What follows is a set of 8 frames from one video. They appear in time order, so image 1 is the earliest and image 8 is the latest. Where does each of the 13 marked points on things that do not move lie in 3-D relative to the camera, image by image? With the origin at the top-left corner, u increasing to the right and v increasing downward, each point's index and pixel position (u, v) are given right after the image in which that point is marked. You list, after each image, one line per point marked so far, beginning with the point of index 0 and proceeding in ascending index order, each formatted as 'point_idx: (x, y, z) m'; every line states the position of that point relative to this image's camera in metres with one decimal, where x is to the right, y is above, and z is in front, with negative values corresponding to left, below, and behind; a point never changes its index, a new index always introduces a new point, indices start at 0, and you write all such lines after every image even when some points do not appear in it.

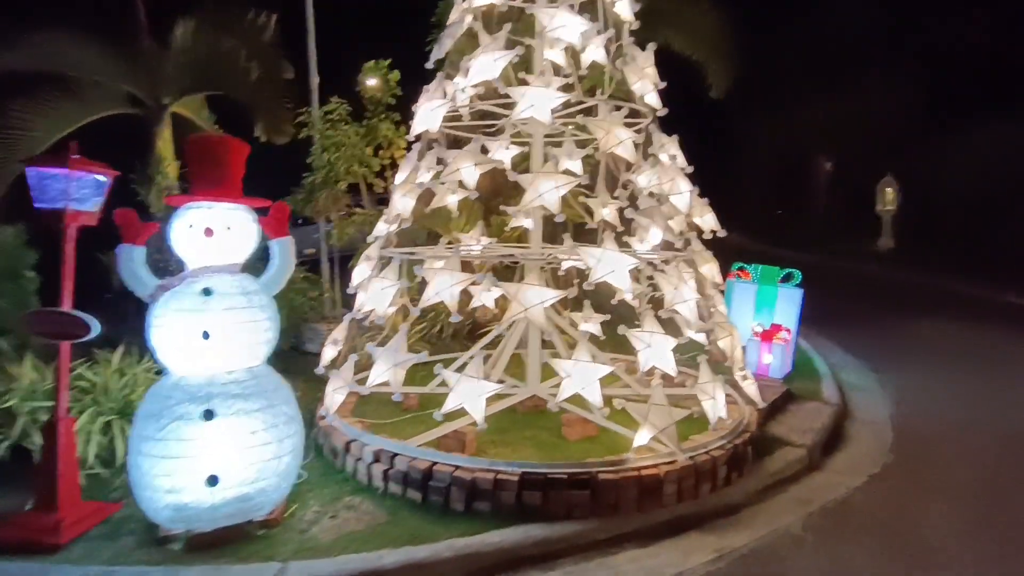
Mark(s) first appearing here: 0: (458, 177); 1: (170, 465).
0: (-0.3, +0.8, +4.1) m
1: (-1.8, -0.9, +3.1) m
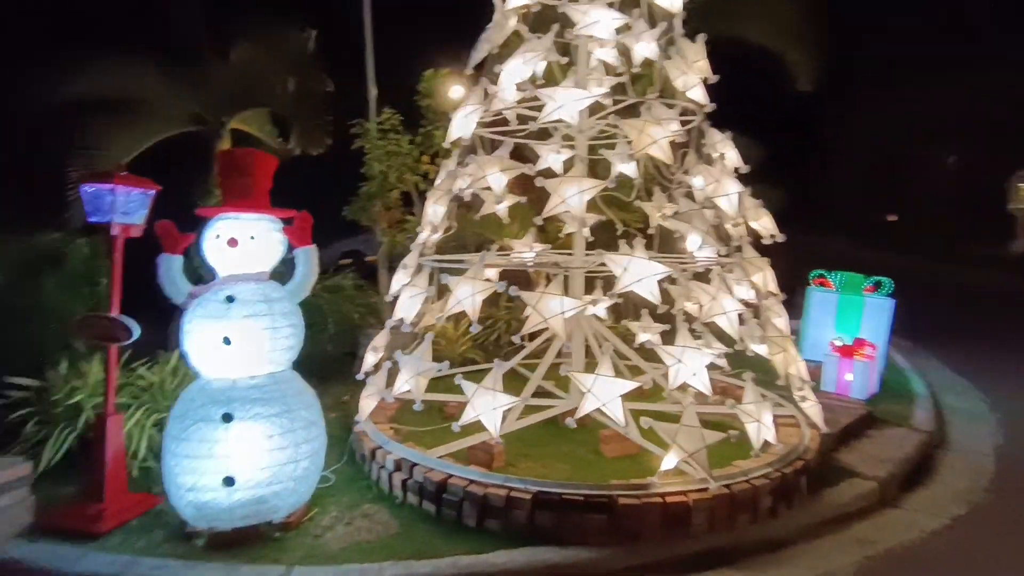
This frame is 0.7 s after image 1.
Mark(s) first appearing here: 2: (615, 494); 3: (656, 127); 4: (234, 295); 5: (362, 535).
0: (-0.2, +0.7, +4.0) m
1: (-1.8, -1.0, +3.2) m
2: (+0.6, -1.2, +3.3) m
3: (+1.0, +1.1, +3.9) m
4: (-1.7, 0.0, +3.4) m
5: (-0.9, -1.5, +3.4) m
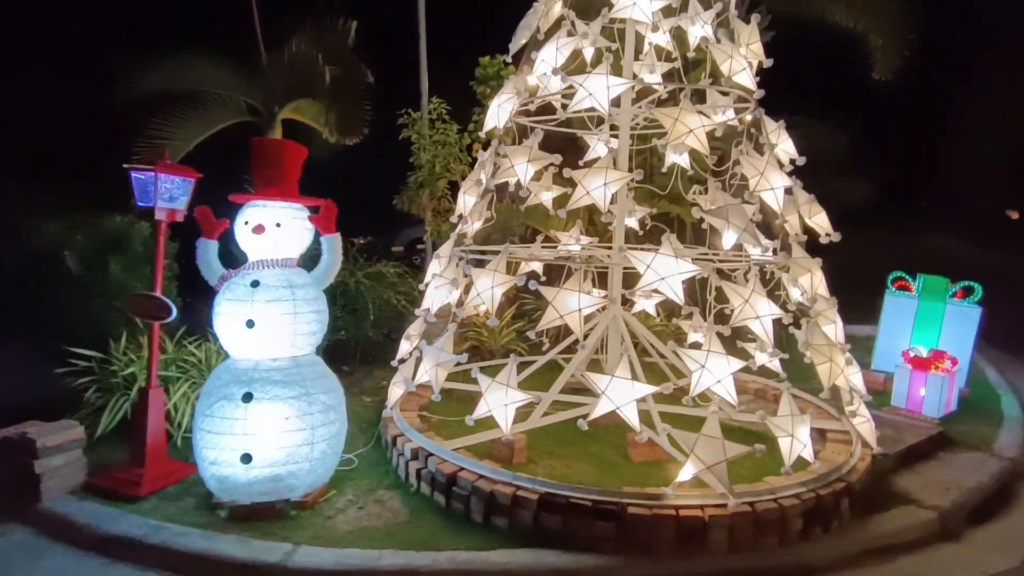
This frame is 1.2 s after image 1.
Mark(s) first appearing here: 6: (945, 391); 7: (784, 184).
0: (0.0, +0.8, +3.9) m
1: (-1.8, -0.9, +3.4) m
2: (+0.6, -1.2, +3.2) m
3: (+1.2, +1.1, +3.7) m
4: (-1.6, +0.1, +3.5) m
5: (-0.8, -1.4, +3.5) m
6: (+3.8, -0.9, +5.1) m
7: (+1.8, +0.7, +3.7) m
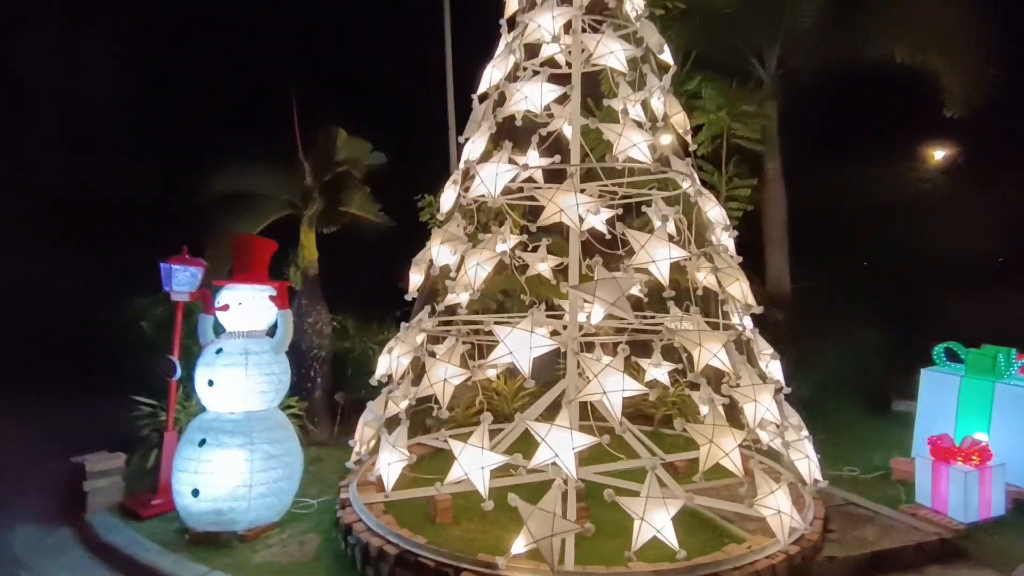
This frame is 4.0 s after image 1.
0: (-0.6, +0.2, +4.4) m
1: (-2.5, -1.4, +4.3) m
2: (-0.3, -1.6, +3.3) m
3: (+0.4, +0.6, +3.9) m
4: (-2.2, -0.5, +4.4) m
5: (-1.6, -1.9, +4.0) m
6: (+3.3, -1.4, +4.1) m
7: (+1.0, +0.2, +3.7) m
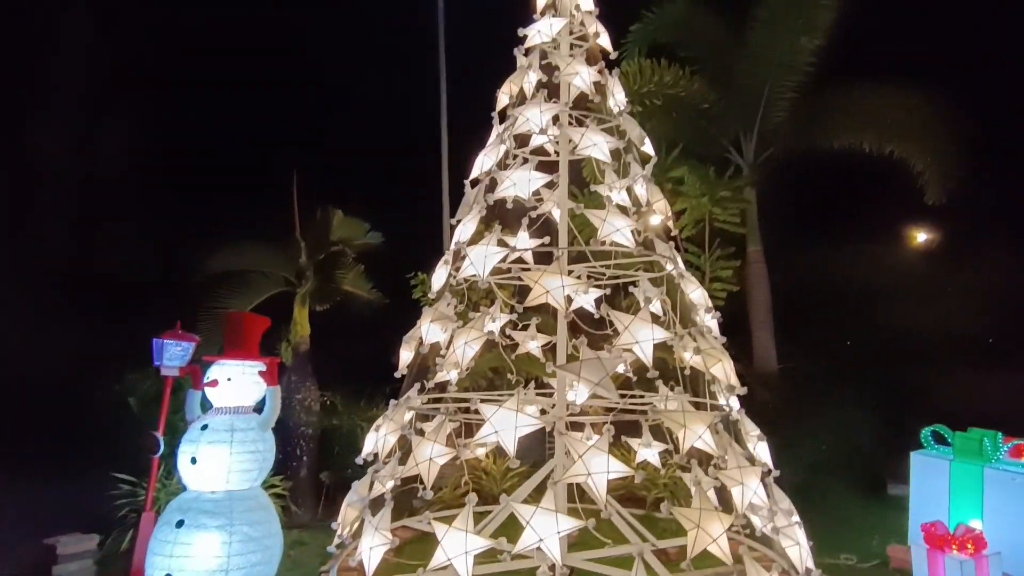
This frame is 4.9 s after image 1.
0: (-0.7, -0.4, +4.5) m
1: (-2.6, -1.9, +4.1) m
2: (-0.4, -2.1, +3.2) m
3: (+0.4, +0.1, +4.0) m
4: (-2.3, -1.0, +4.4) m
5: (-1.7, -2.4, +3.8) m
6: (+3.2, -2.0, +4.0) m
7: (+0.9, -0.3, +3.8) m
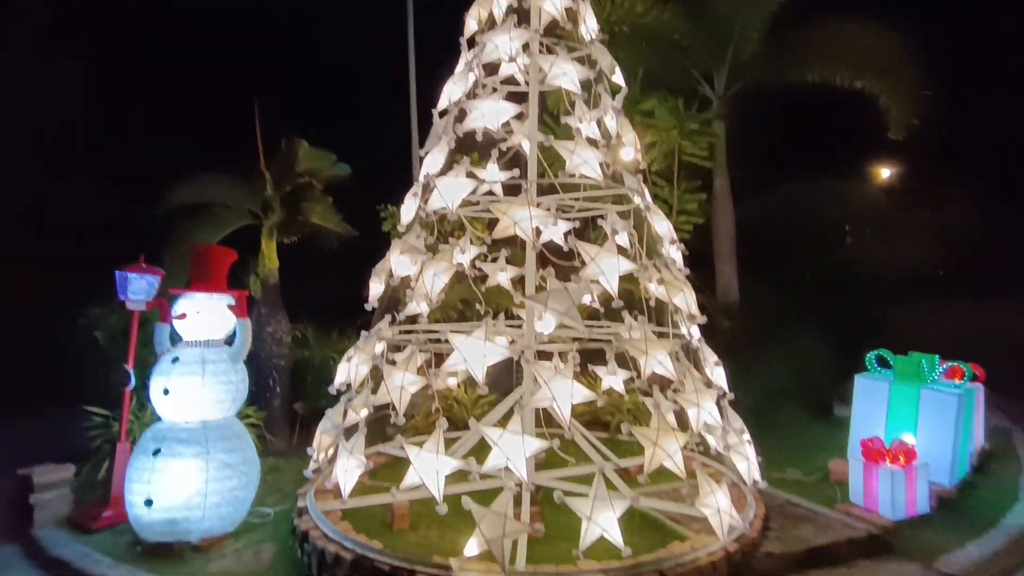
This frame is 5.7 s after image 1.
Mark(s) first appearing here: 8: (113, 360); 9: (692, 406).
0: (-0.9, +0.2, +4.5) m
1: (-2.8, -1.5, +4.2) m
2: (-0.6, -1.7, +3.4) m
3: (+0.1, +0.6, +4.0) m
4: (-2.6, -0.5, +4.4) m
5: (-1.9, -1.9, +4.0) m
6: (+3.0, -1.5, +4.4) m
7: (+0.7, +0.1, +3.9) m
8: (-4.2, -0.7, +6.0) m
9: (+1.2, -0.8, +3.9) m
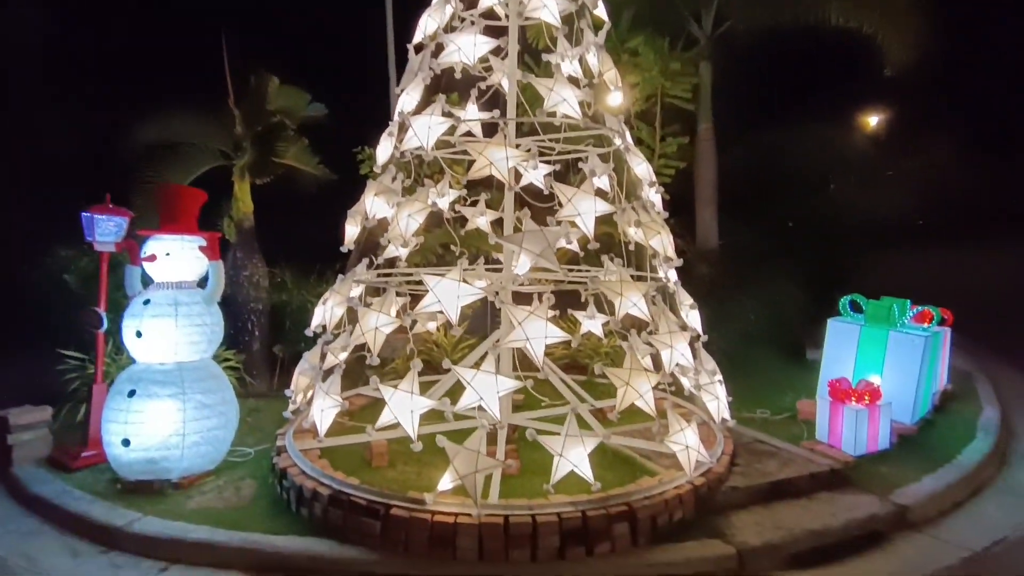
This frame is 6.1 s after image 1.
0: (-1.1, +0.6, +4.4) m
1: (-3.0, -1.0, +4.3) m
2: (-0.7, -1.3, +3.5) m
3: (0.0, +1.0, +3.9) m
4: (-2.7, -0.1, +4.4) m
5: (-2.1, -1.5, +4.1) m
6: (+2.8, -1.1, +4.6) m
7: (+0.5, +0.5, +3.8) m
8: (-4.4, -0.2, +5.9) m
9: (+1.0, -0.4, +3.9) m
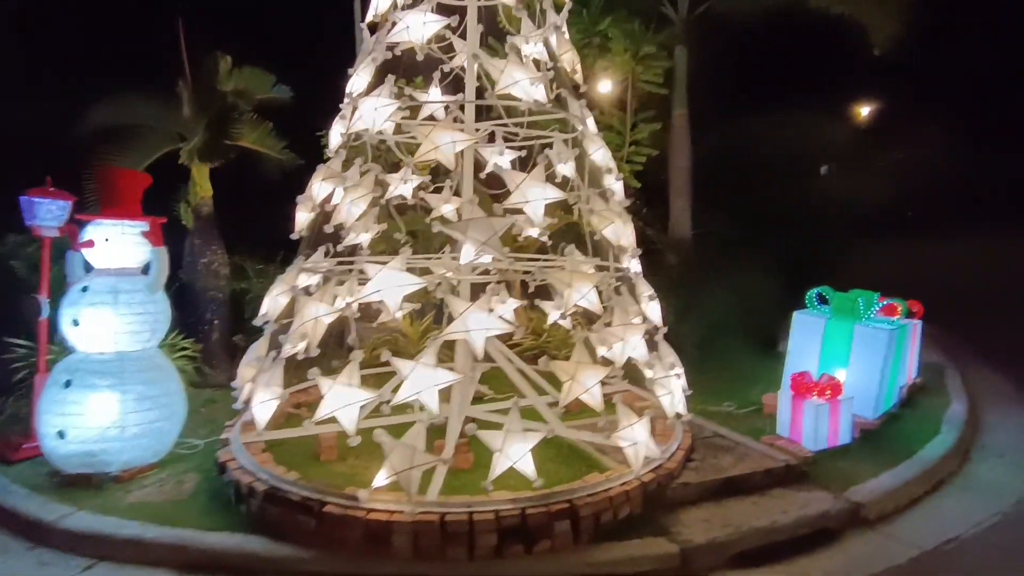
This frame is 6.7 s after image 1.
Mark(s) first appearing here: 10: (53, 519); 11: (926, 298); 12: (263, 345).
0: (-1.4, +0.7, +4.2) m
1: (-3.4, -0.9, +4.1) m
2: (-1.1, -1.2, +3.4) m
3: (-0.4, +1.0, +3.8) m
4: (-3.1, 0.0, +4.2) m
5: (-2.4, -1.4, +4.0) m
6: (+2.5, -1.0, +4.5) m
7: (+0.2, +0.6, +3.7) m
8: (-4.8, 0.0, +5.8) m
9: (+0.7, -0.3, +3.8) m
10: (-2.9, -1.5, +3.7) m
11: (+6.9, -0.2, +9.5) m
12: (-1.8, -0.4, +4.2) m
